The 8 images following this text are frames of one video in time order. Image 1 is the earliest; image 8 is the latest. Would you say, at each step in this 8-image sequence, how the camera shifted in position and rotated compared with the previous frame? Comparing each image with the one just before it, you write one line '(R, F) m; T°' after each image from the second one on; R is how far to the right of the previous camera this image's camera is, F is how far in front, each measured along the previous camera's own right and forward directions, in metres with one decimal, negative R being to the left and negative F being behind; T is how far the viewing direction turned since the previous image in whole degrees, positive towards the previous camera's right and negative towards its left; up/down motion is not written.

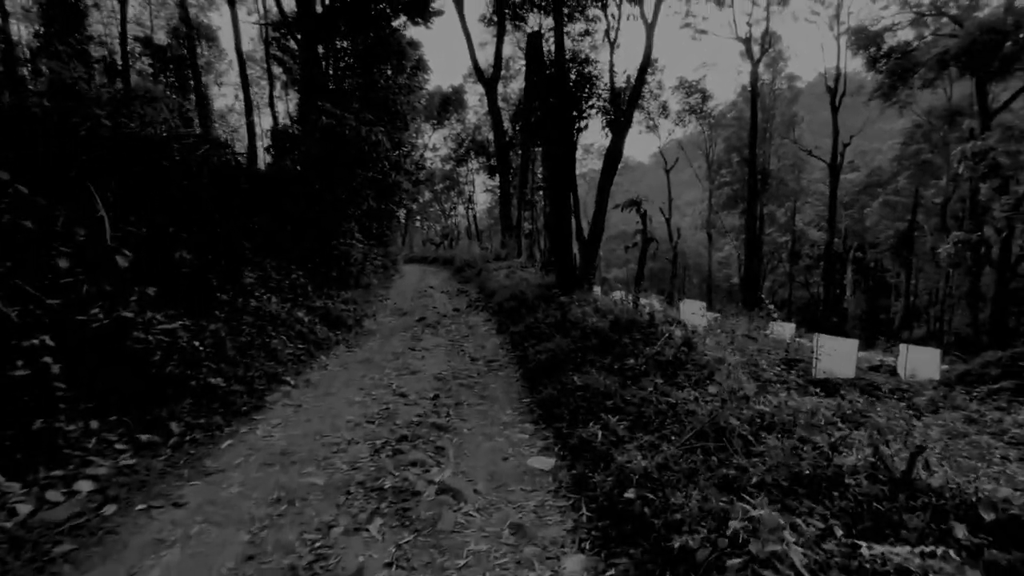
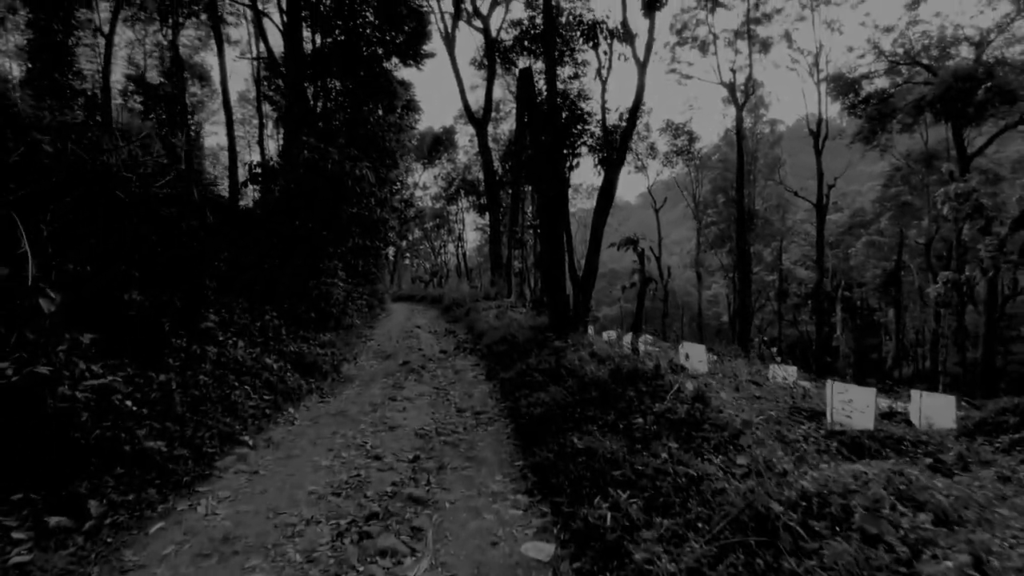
(0.0, +0.6) m; +1°
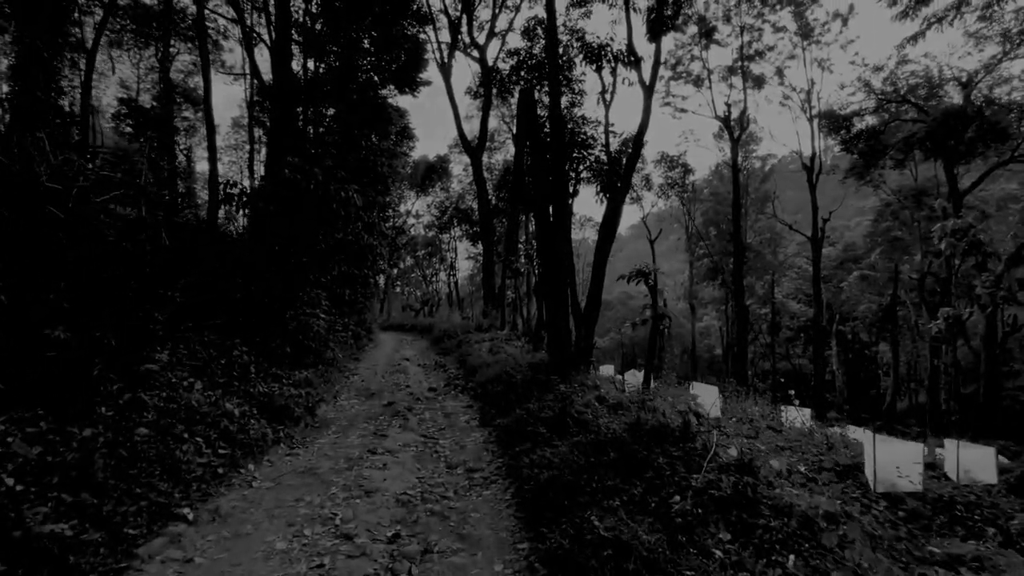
(-0.1, +0.8) m; +1°
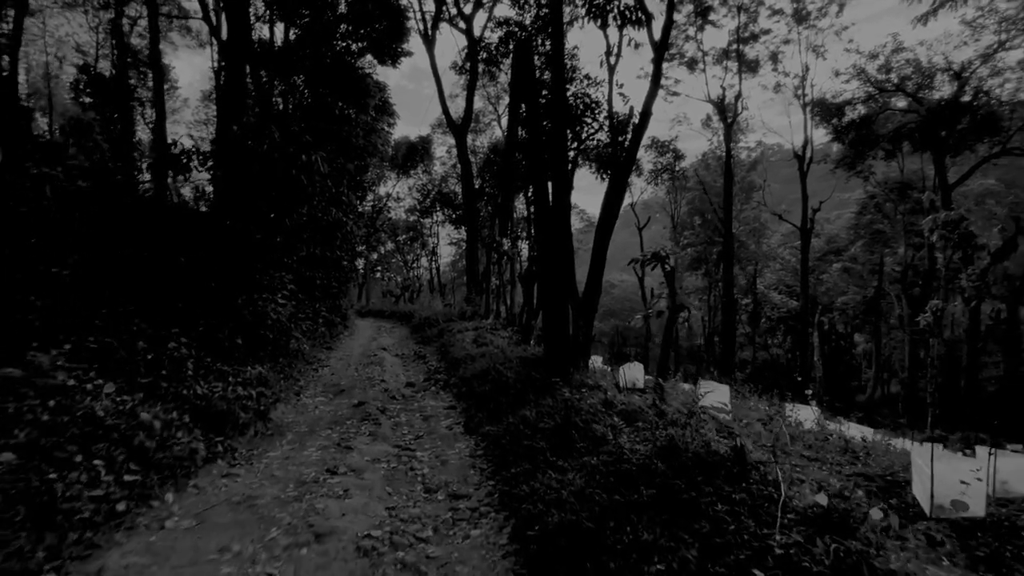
(-0.1, +1.2) m; +2°
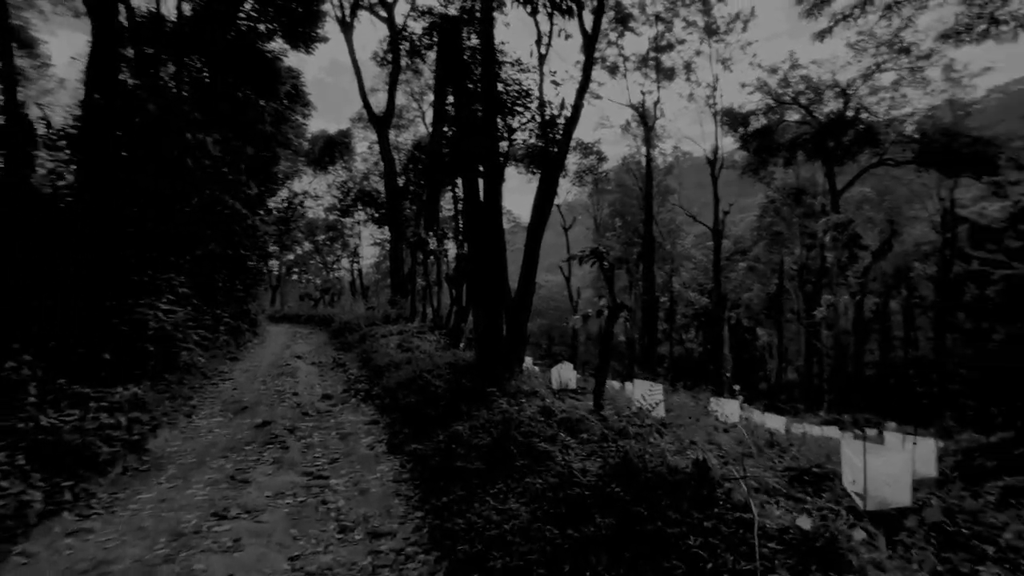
(0.0, +0.6) m; +9°
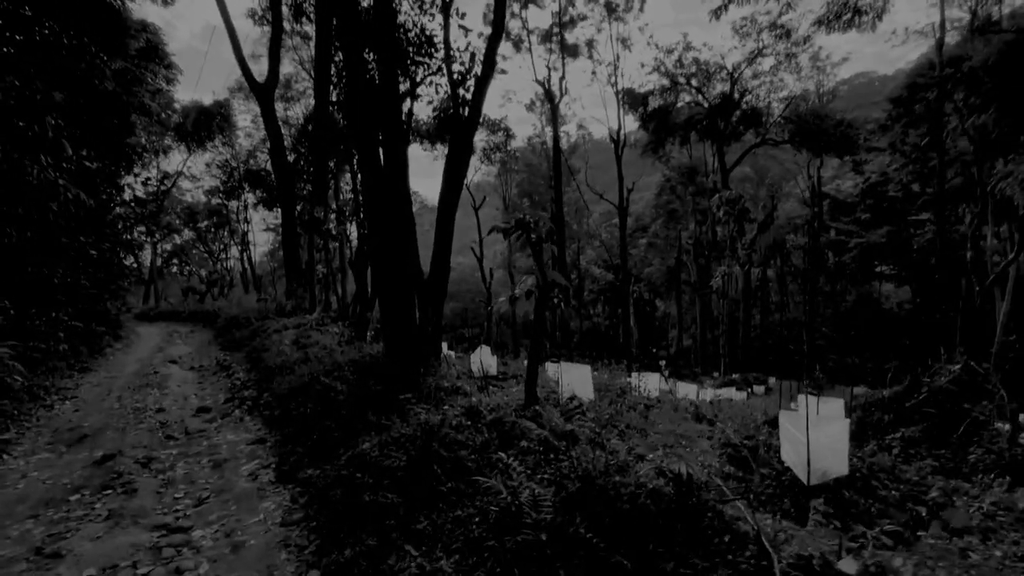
(0.0, +0.9) m; +10°
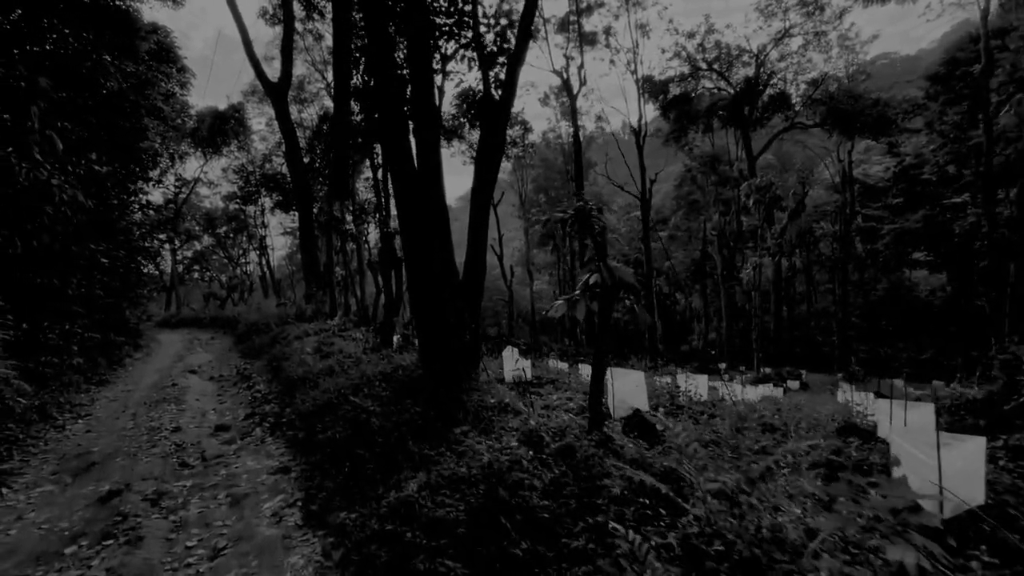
(-0.4, +0.8) m; -2°
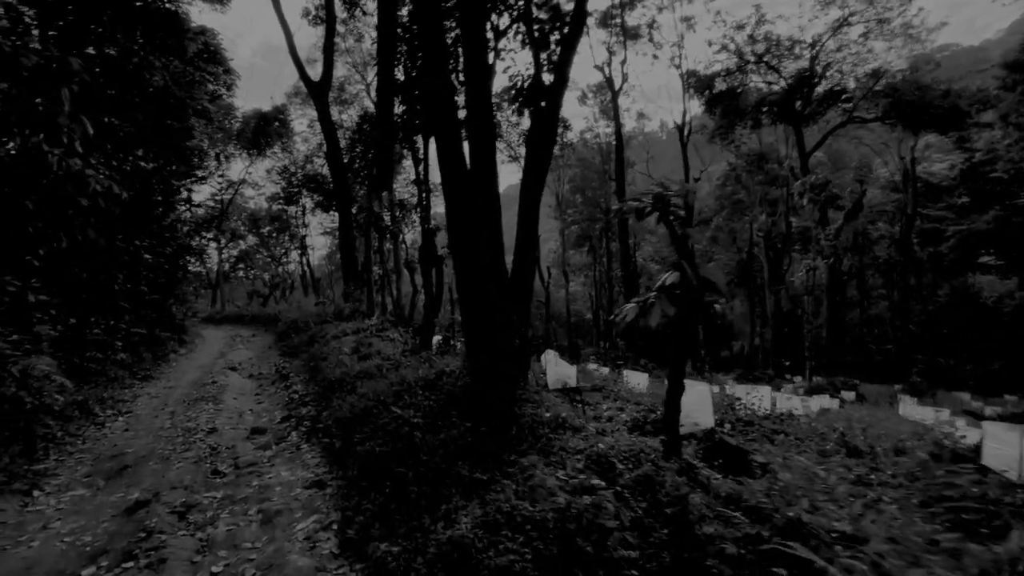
(-0.3, +0.6) m; -4°
